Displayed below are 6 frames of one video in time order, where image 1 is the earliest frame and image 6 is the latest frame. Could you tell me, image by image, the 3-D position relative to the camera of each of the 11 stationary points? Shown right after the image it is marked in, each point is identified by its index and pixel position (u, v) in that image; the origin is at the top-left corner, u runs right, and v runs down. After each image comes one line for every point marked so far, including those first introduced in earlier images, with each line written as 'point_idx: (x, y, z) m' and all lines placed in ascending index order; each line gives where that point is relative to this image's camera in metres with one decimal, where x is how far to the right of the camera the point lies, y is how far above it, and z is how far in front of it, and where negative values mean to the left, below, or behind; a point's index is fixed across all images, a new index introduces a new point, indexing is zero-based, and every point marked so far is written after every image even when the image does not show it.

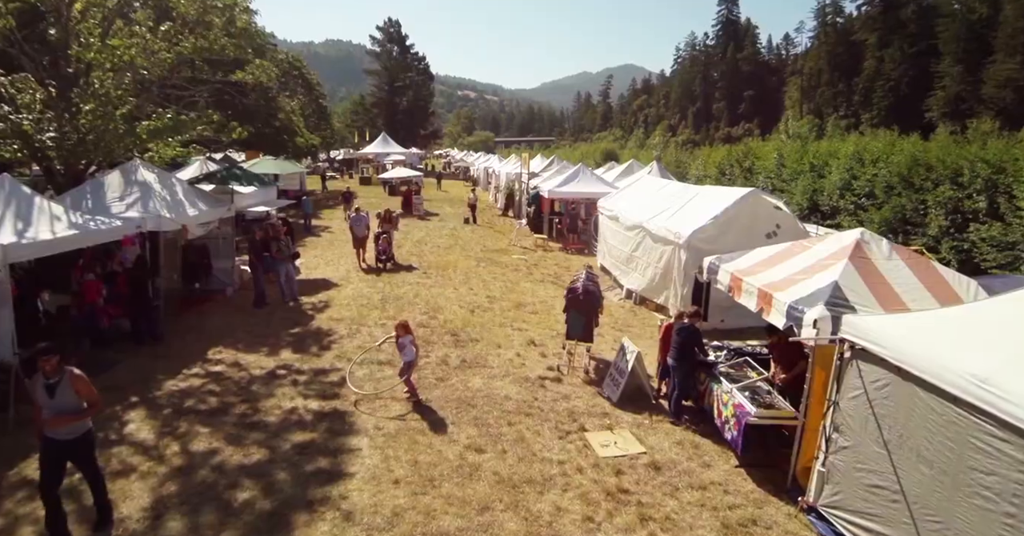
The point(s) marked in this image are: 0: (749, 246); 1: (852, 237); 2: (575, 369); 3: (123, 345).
0: (+4.2, +0.4, +10.1) m
1: (+3.7, +0.3, +6.1) m
2: (+0.9, -1.4, +8.0) m
3: (-5.7, -1.1, +8.5) m
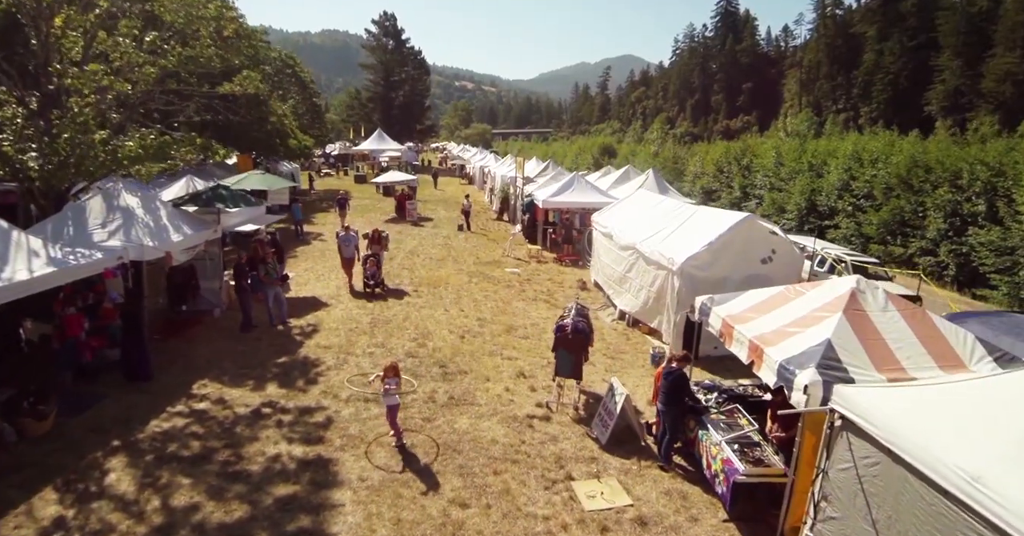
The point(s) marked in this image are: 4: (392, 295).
0: (+4.0, -0.1, +10.0) m
1: (+3.5, -0.2, +6.0) m
2: (+0.7, -1.9, +8.0) m
3: (-5.9, -1.6, +8.4) m
4: (-2.5, -0.8, +11.9) m
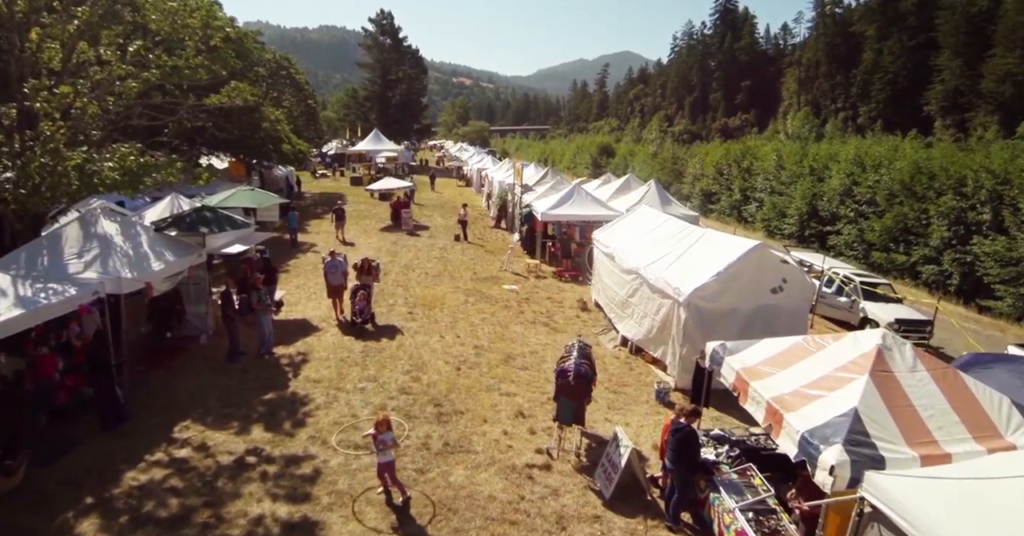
0: (+4.0, -0.6, +9.6) m
1: (+3.5, -0.7, +5.6) m
2: (+0.7, -2.4, +7.5) m
3: (-5.9, -2.1, +7.9) m
4: (-2.6, -1.2, +11.4) m
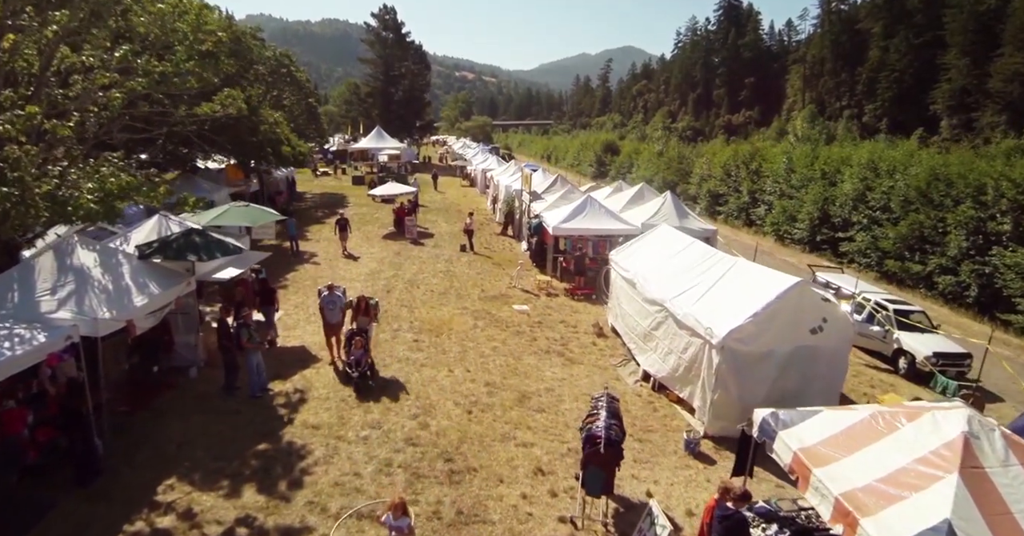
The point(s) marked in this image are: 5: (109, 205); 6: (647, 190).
0: (+4.3, -1.2, +8.9) m
1: (+3.8, -1.3, +4.9) m
2: (+1.0, -3.0, +6.8) m
3: (-5.7, -2.6, +7.2) m
4: (-2.3, -1.7, +10.7) m
5: (-6.0, +1.0, +8.6) m
6: (+4.6, +2.7, +19.6) m
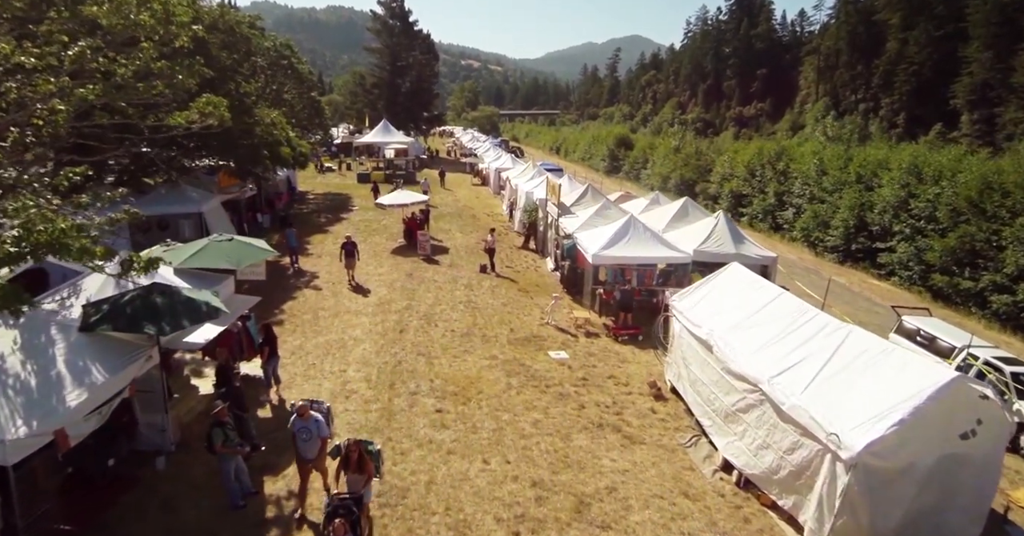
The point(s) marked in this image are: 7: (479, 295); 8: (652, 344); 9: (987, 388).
0: (+5.0, -2.2, +6.7) m
1: (+4.5, -2.4, +2.7) m
2: (+1.6, -4.0, +4.7) m
3: (-5.0, -3.5, +5.1) m
4: (-1.6, -2.6, +8.6) m
5: (-5.3, +0.1, +6.4) m
6: (+5.5, +1.9, +17.4) m
7: (-0.8, -0.8, +15.1) m
8: (+3.1, -1.7, +12.7) m
9: (+5.6, -1.4, +6.6) m
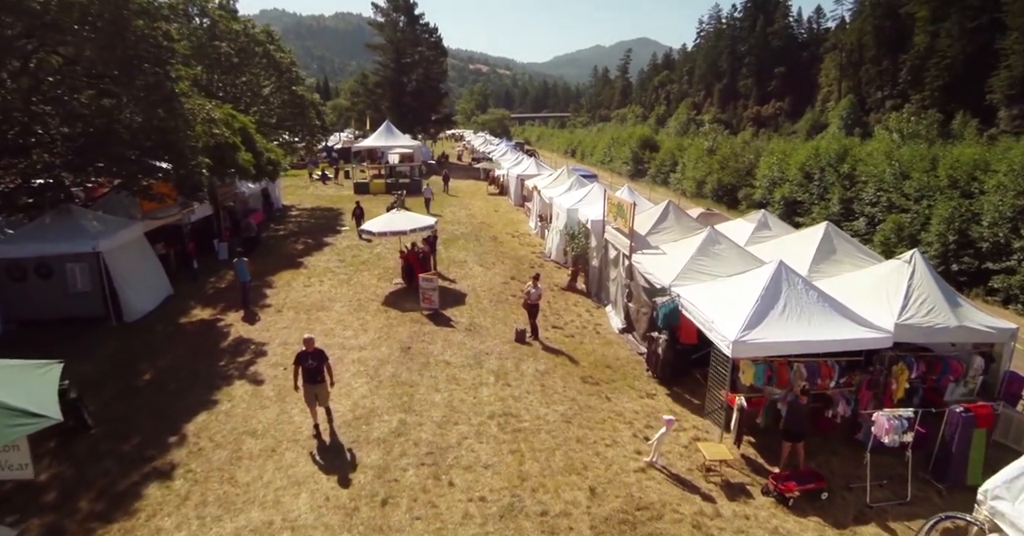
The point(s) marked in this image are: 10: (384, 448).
0: (+5.9, -3.4, +0.7) m
1: (+5.3, -3.6, -3.3) m
2: (+2.5, -5.2, -1.3) m
3: (-4.1, -4.8, -0.8) m
4: (-0.7, -3.9, +2.6) m
5: (-4.4, -1.2, +0.6) m
6: (+6.5, +0.6, +11.4) m
7: (+0.2, -2.0, +9.2) m
8: (+4.1, -2.9, +6.8) m
9: (+6.5, -2.6, +0.6) m
10: (-1.6, -2.4, +7.6) m
